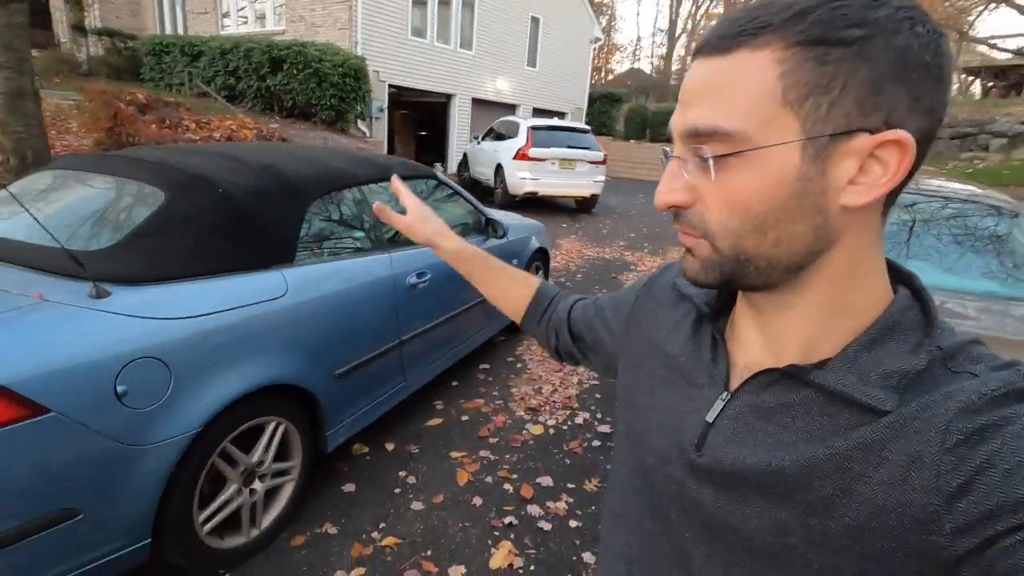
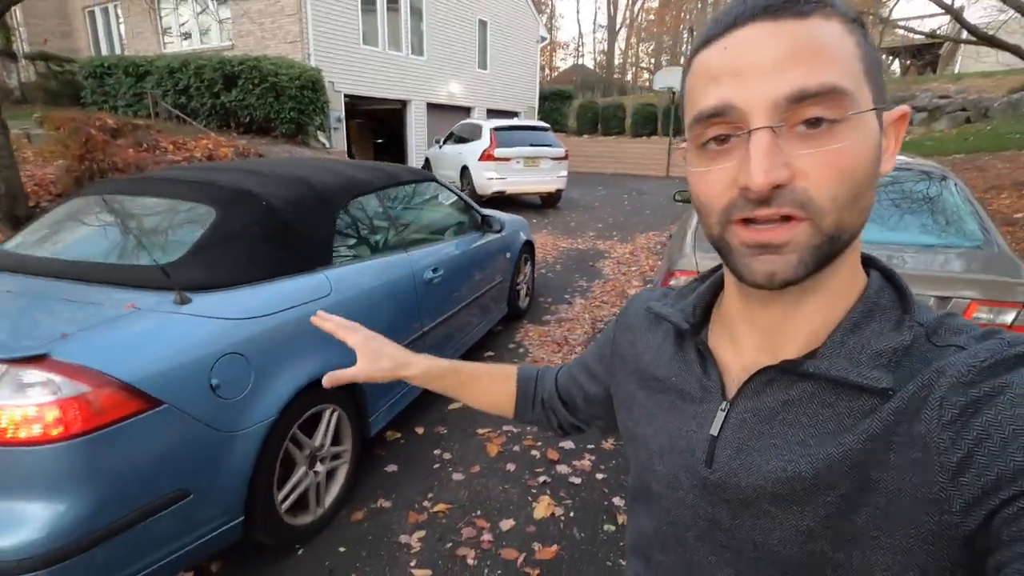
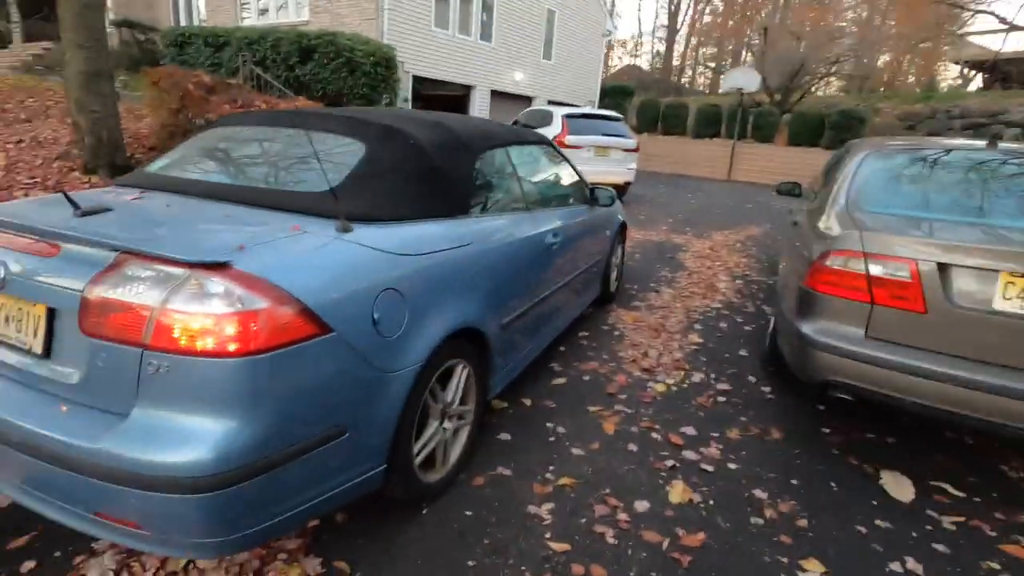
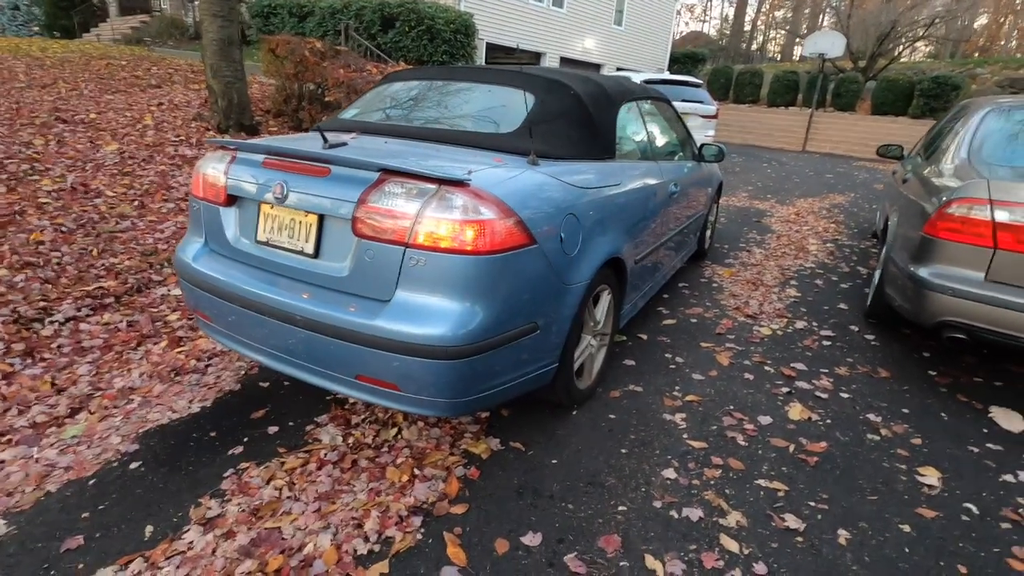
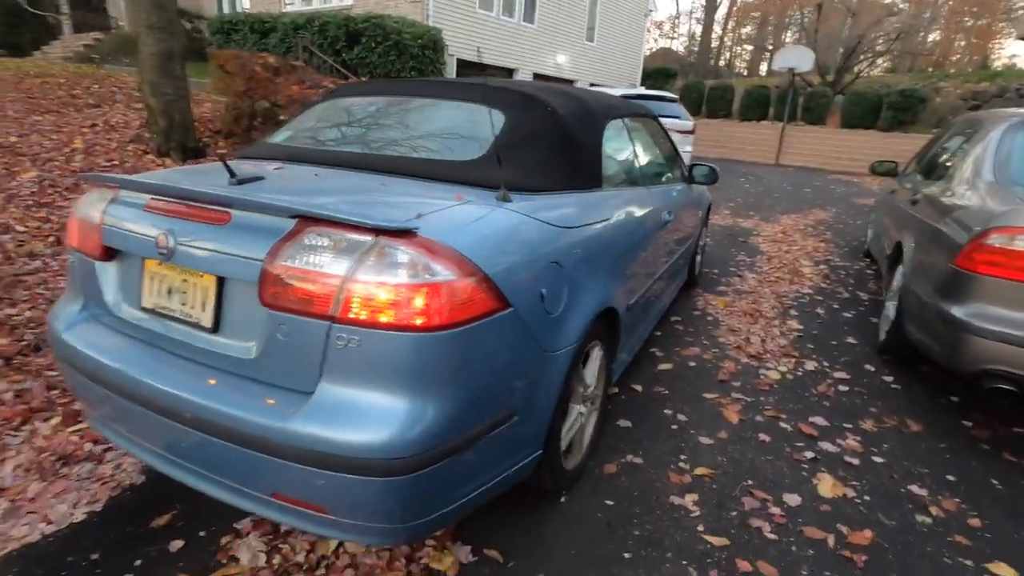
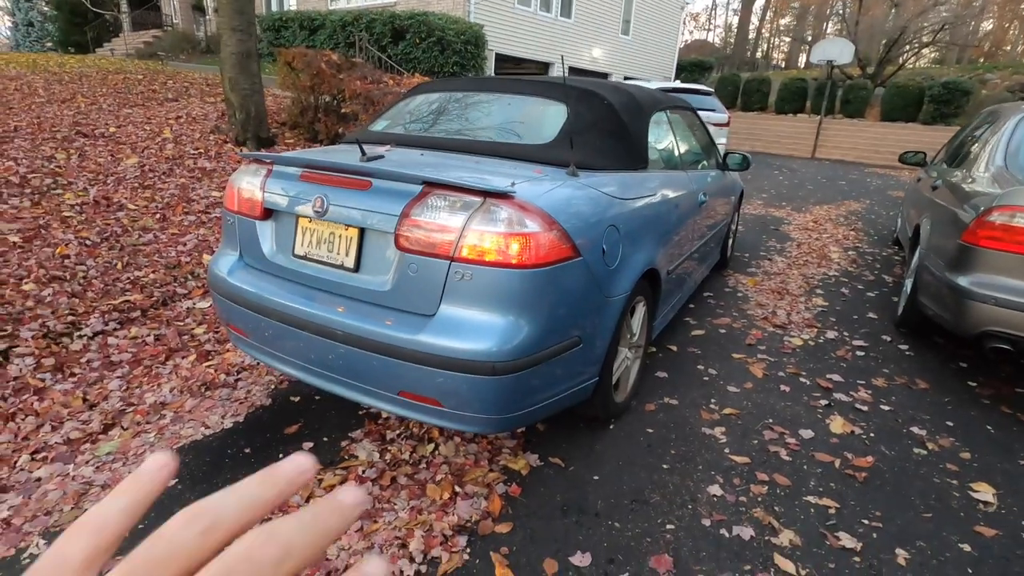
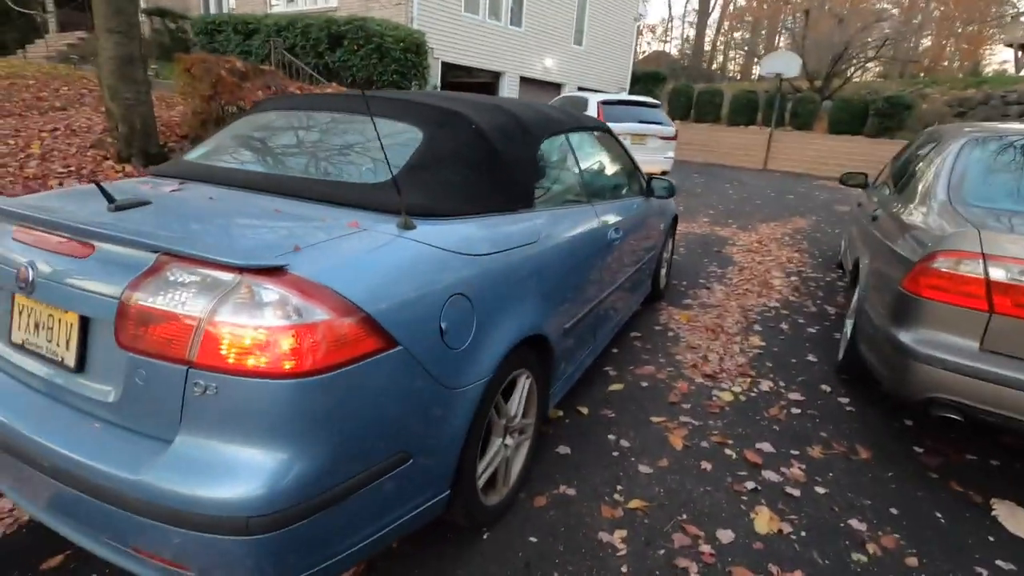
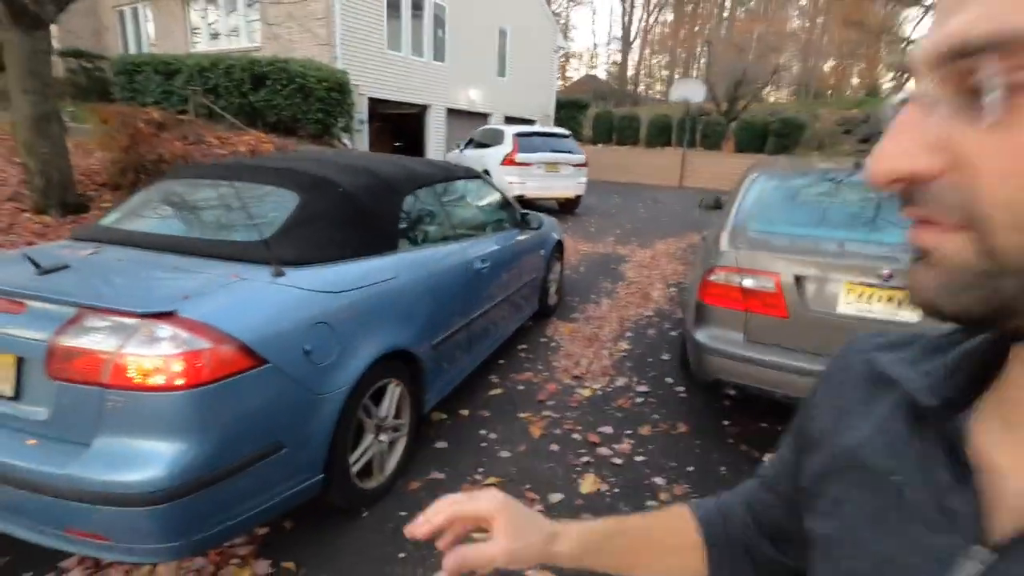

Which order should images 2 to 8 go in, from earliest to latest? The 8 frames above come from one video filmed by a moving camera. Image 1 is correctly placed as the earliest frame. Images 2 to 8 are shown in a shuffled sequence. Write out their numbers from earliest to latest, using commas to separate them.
2, 8, 3, 7, 5, 6, 4
